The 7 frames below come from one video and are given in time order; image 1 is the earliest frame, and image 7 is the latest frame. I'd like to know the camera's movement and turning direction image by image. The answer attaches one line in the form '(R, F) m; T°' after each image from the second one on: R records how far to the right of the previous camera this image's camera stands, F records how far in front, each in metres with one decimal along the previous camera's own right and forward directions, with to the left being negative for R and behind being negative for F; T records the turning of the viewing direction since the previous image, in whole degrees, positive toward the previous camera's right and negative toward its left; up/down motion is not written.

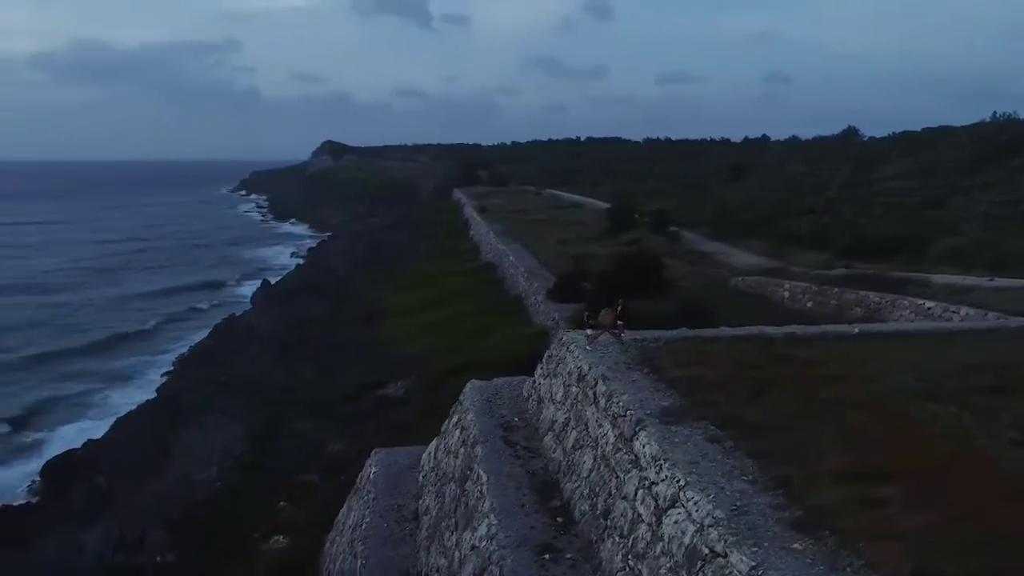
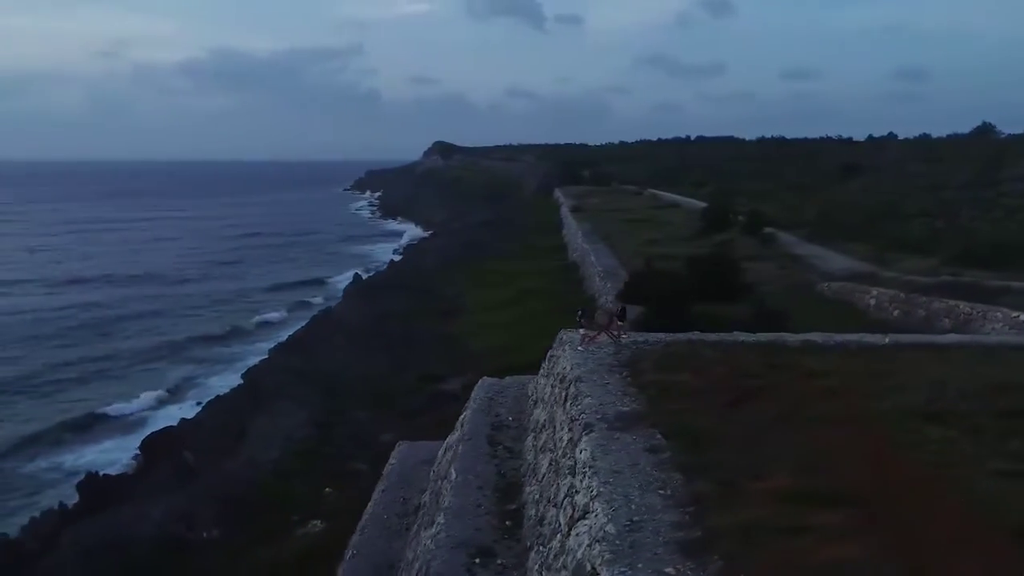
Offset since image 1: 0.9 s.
(+1.0, +0.2) m; -9°
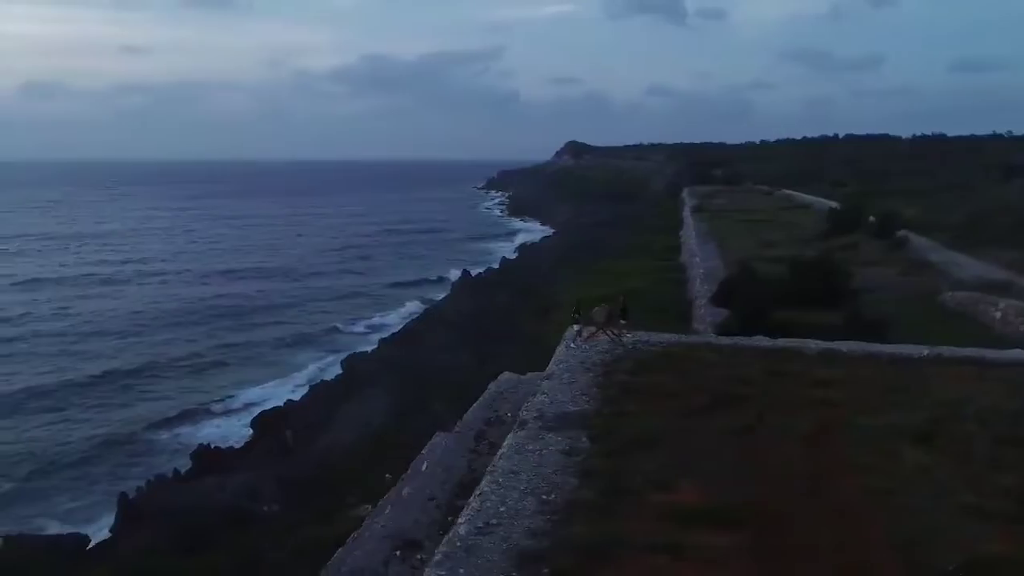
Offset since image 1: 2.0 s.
(+1.2, +0.3) m; -11°
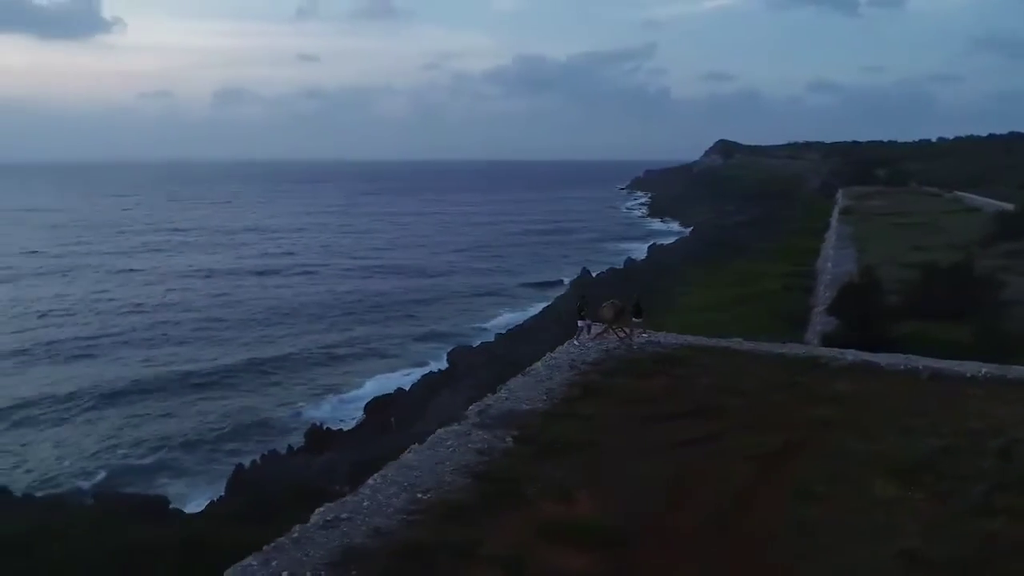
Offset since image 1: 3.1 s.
(+1.1, +0.4) m; -11°
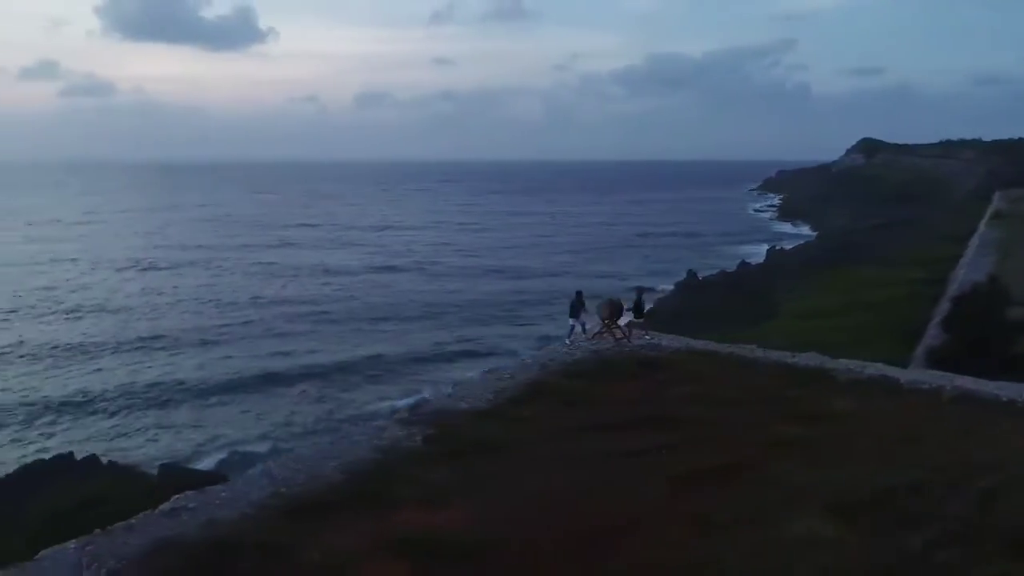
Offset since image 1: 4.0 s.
(+1.0, +0.4) m; -10°
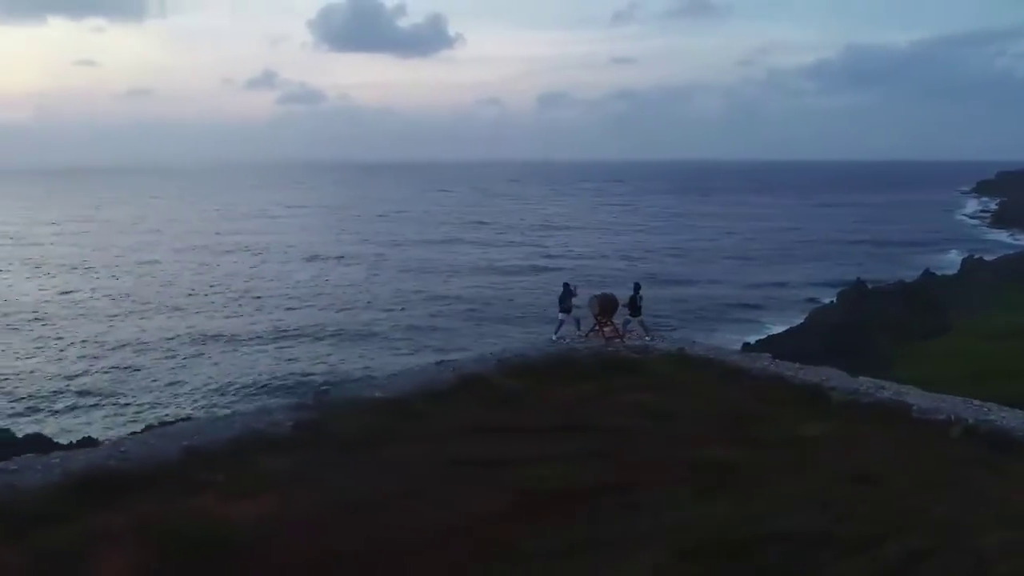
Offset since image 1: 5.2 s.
(+1.3, +0.5) m; -14°
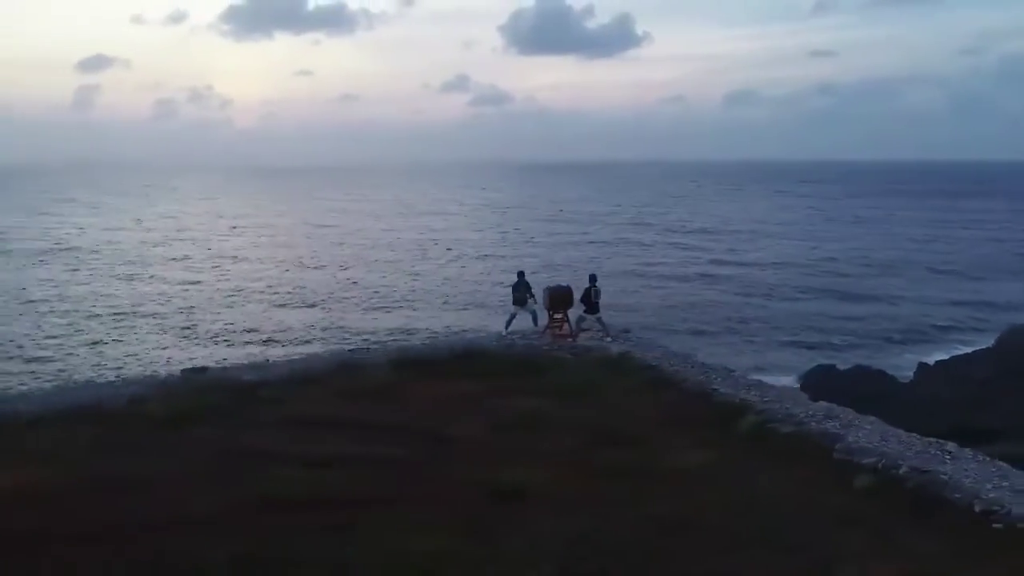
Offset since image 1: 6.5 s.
(+1.4, +0.6) m; -14°
